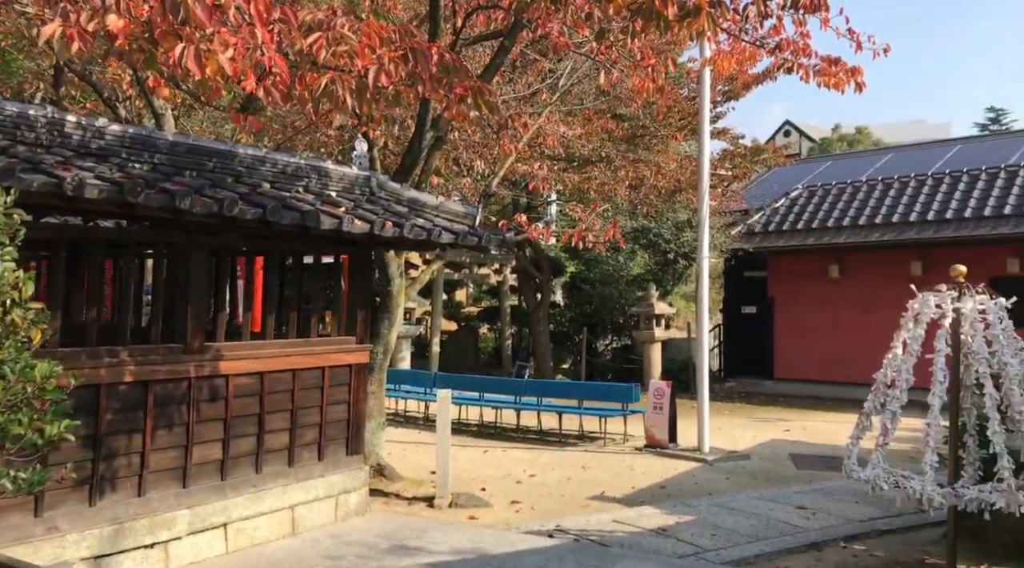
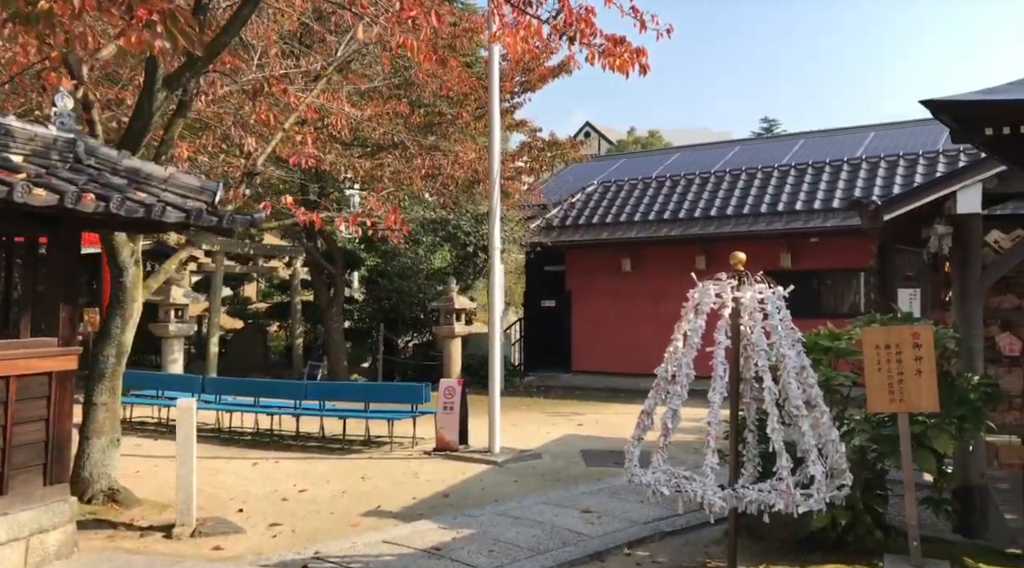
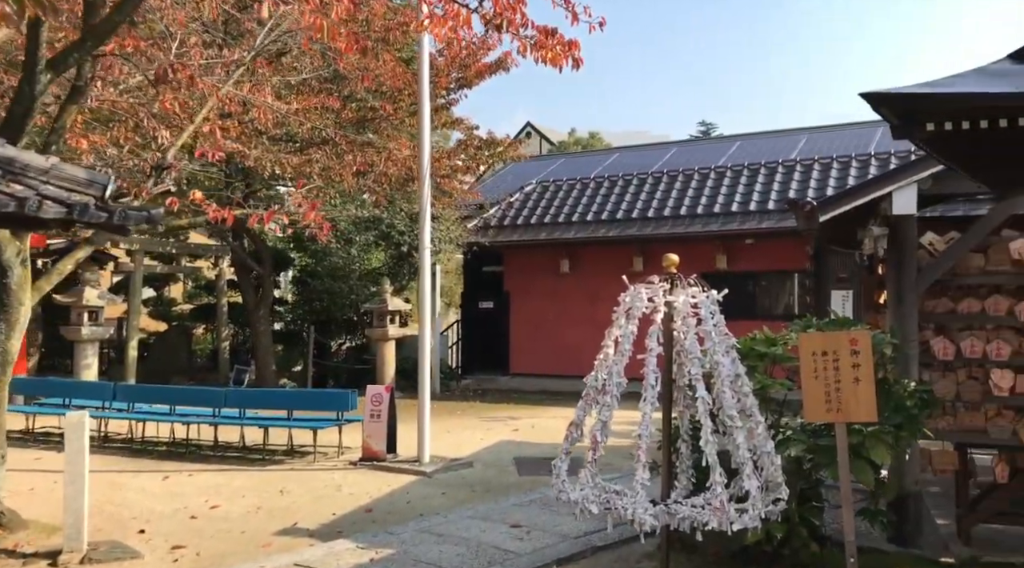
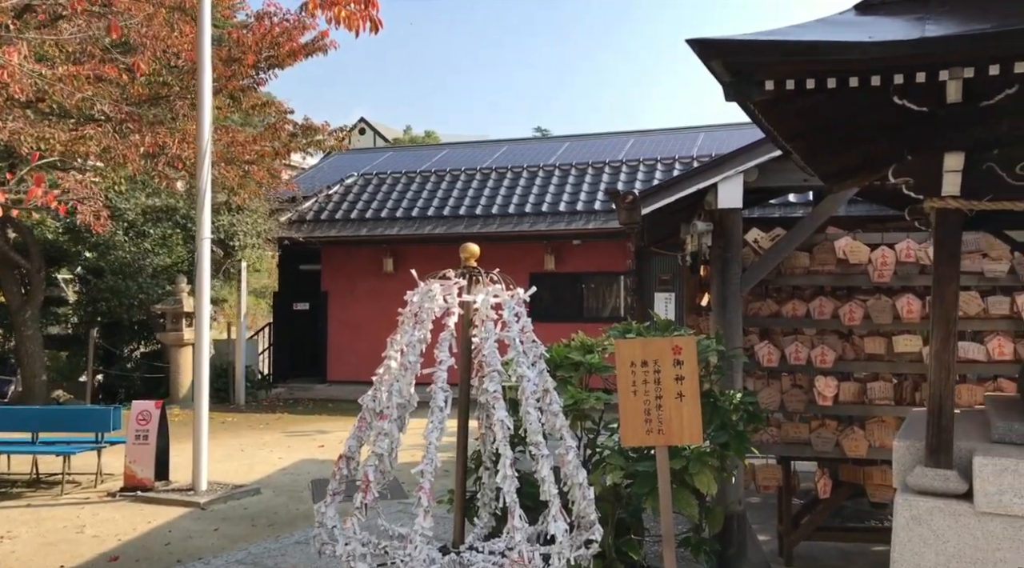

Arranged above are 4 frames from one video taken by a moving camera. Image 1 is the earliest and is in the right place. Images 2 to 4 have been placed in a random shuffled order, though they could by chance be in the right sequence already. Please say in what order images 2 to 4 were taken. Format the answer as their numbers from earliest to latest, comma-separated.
2, 3, 4
